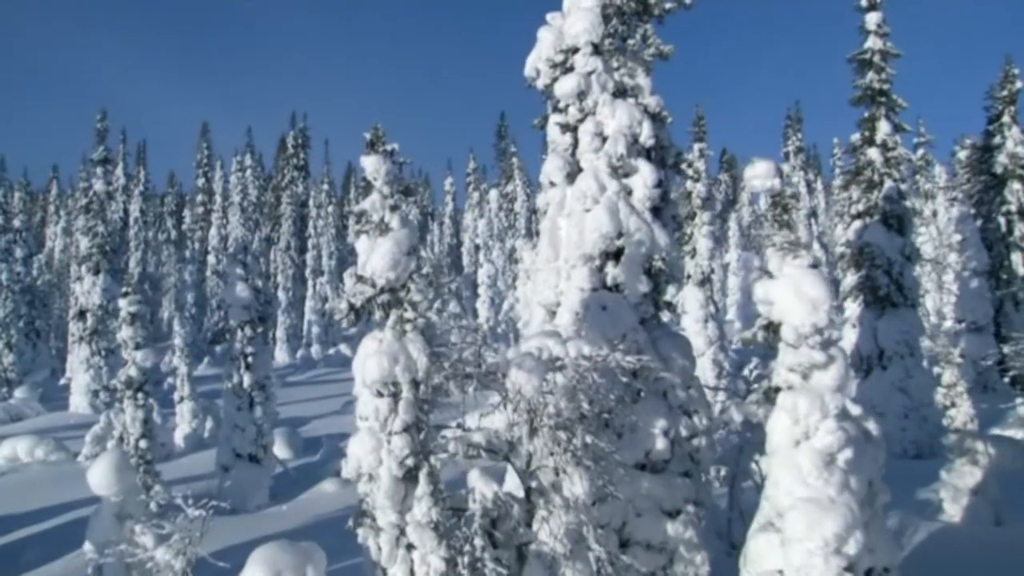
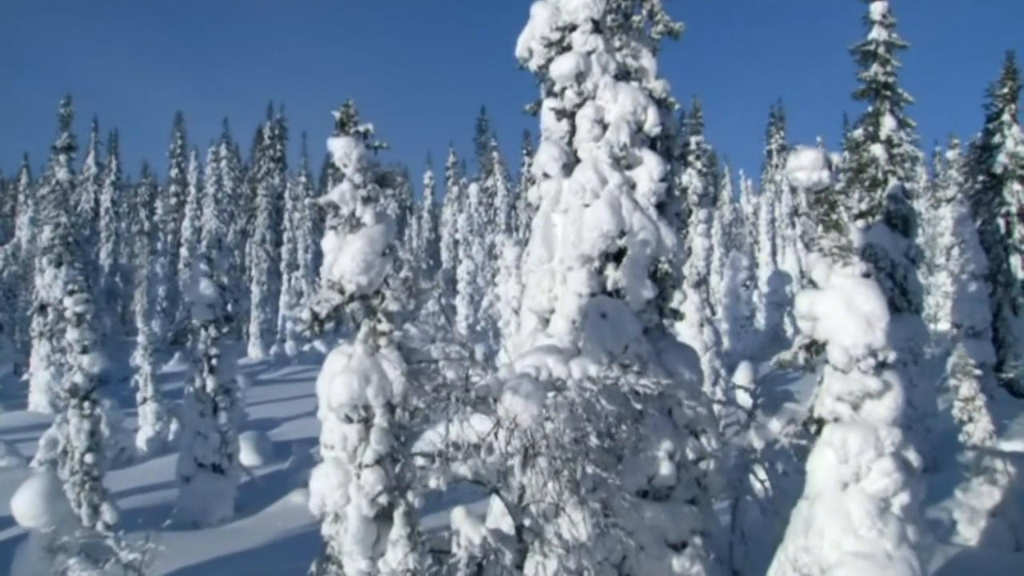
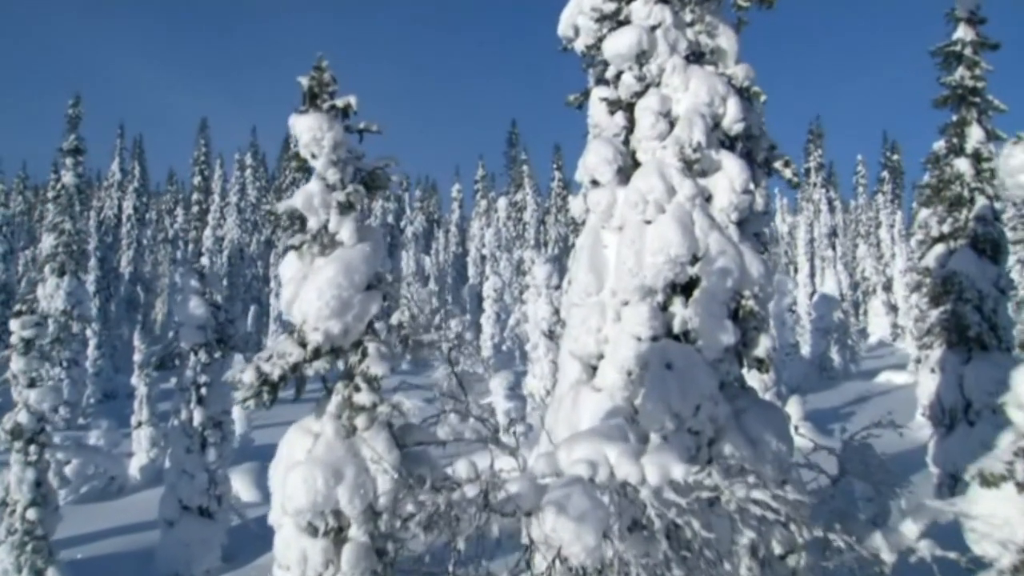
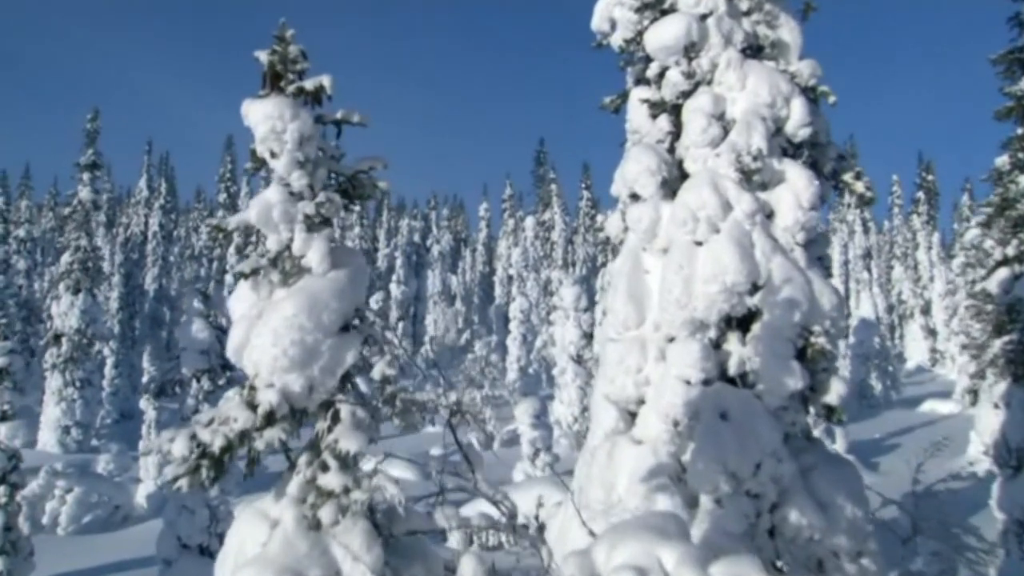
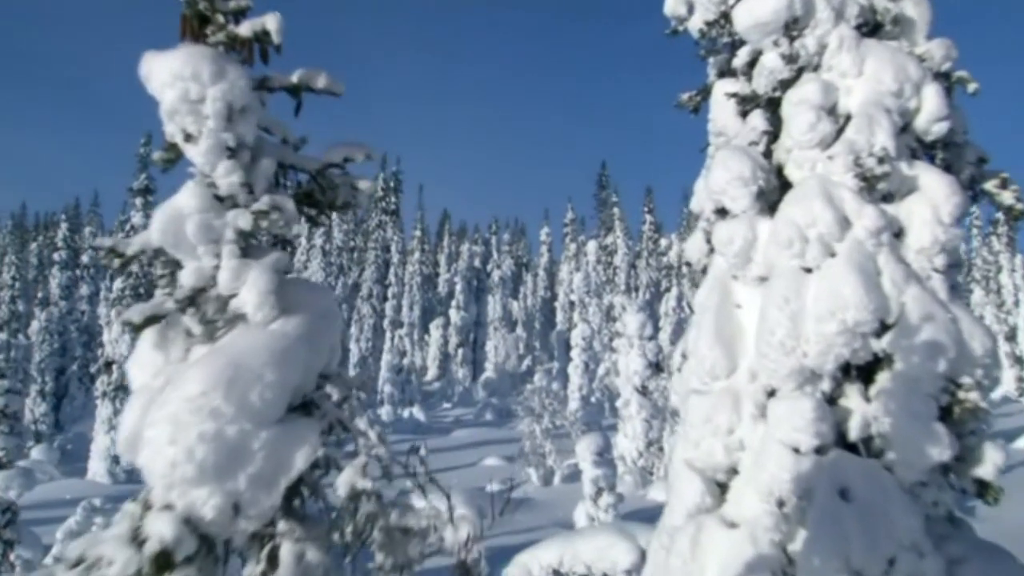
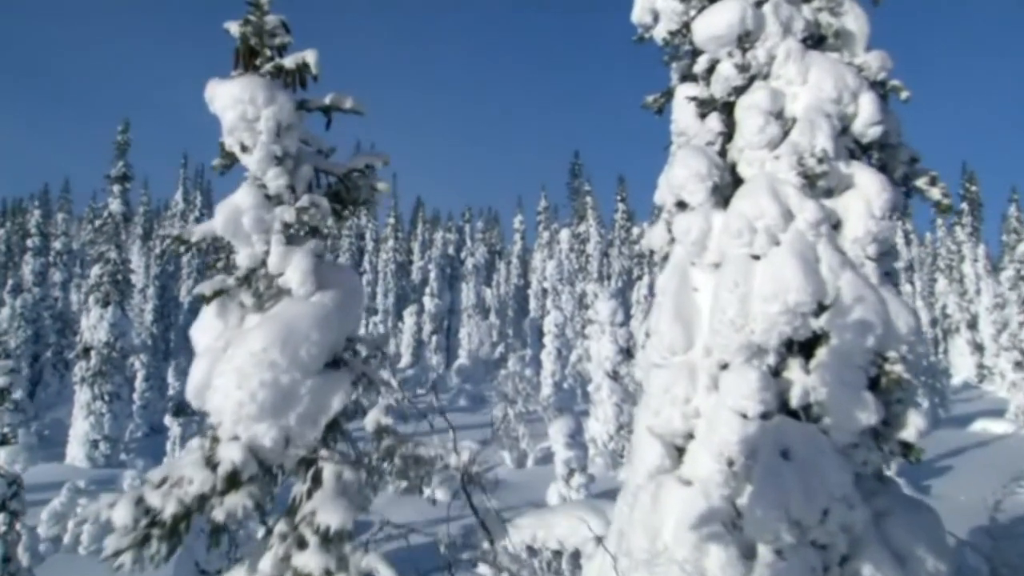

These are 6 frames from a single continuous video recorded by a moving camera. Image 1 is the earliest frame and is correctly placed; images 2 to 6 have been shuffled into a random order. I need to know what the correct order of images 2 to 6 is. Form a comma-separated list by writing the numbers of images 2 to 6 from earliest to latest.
2, 3, 4, 6, 5
